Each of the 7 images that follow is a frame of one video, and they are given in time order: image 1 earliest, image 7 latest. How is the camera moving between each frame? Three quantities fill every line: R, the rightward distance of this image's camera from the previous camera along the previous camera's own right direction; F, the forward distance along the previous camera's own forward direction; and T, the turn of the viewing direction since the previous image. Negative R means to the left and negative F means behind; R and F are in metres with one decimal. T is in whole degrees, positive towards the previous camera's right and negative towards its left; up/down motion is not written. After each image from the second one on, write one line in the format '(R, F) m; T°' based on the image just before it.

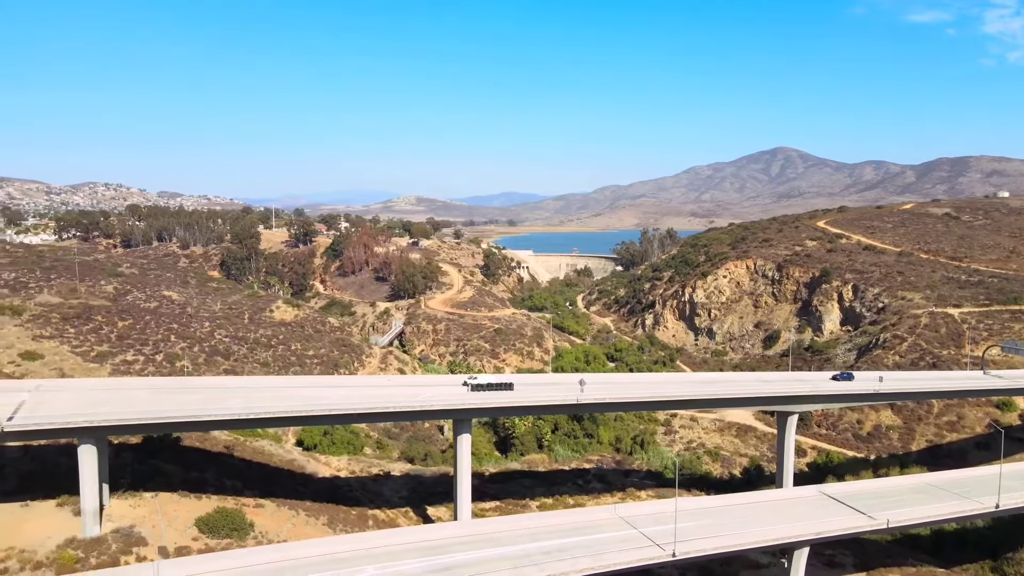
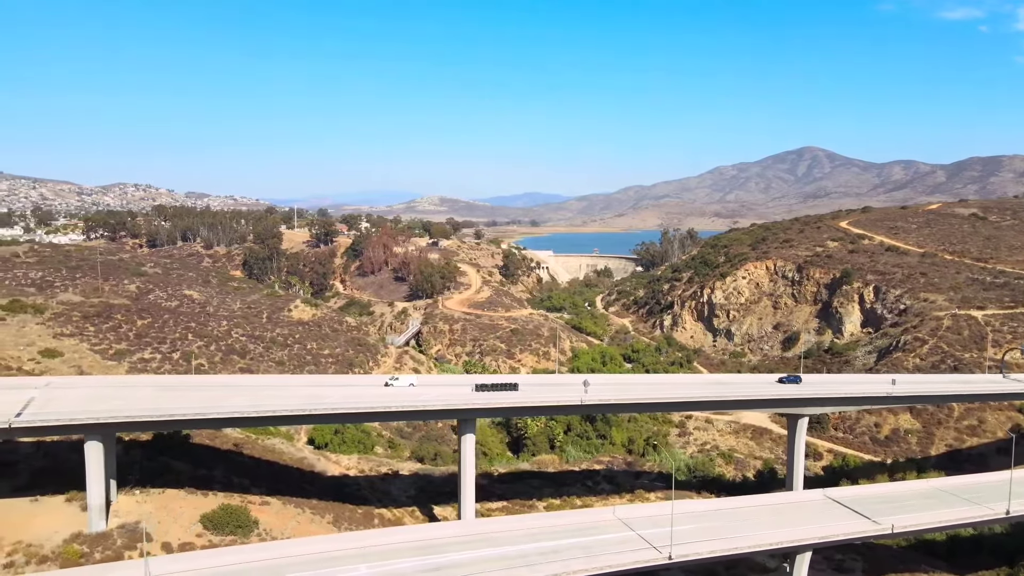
(+0.6, 0.0) m; -2°
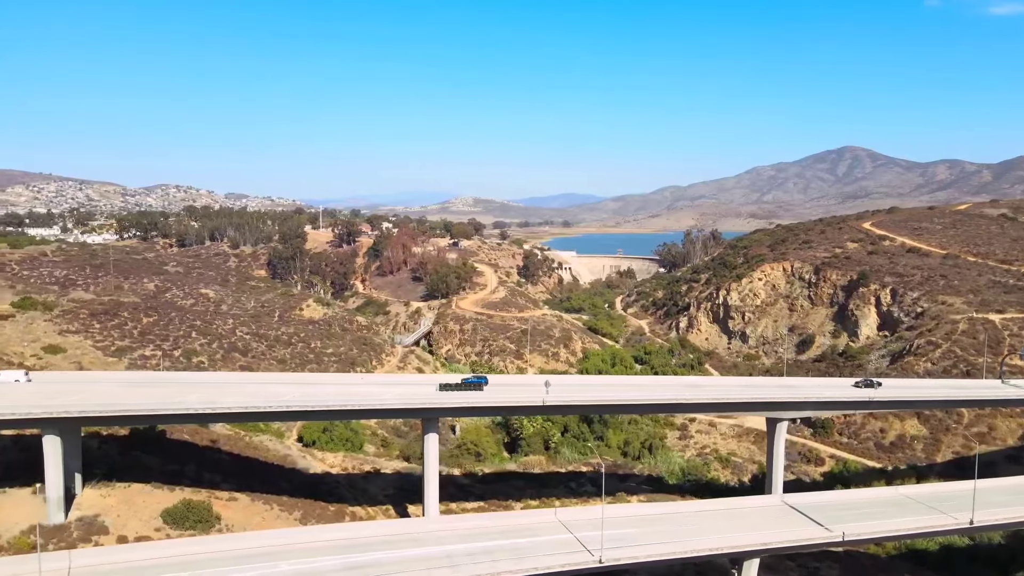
(+2.1, +0.1) m; -2°
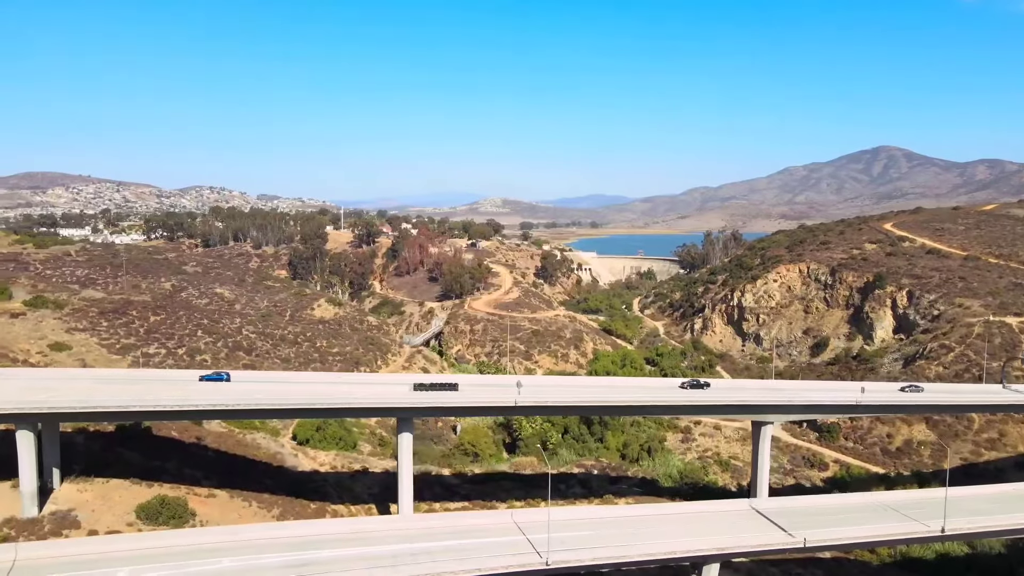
(+1.6, +0.1) m; -2°
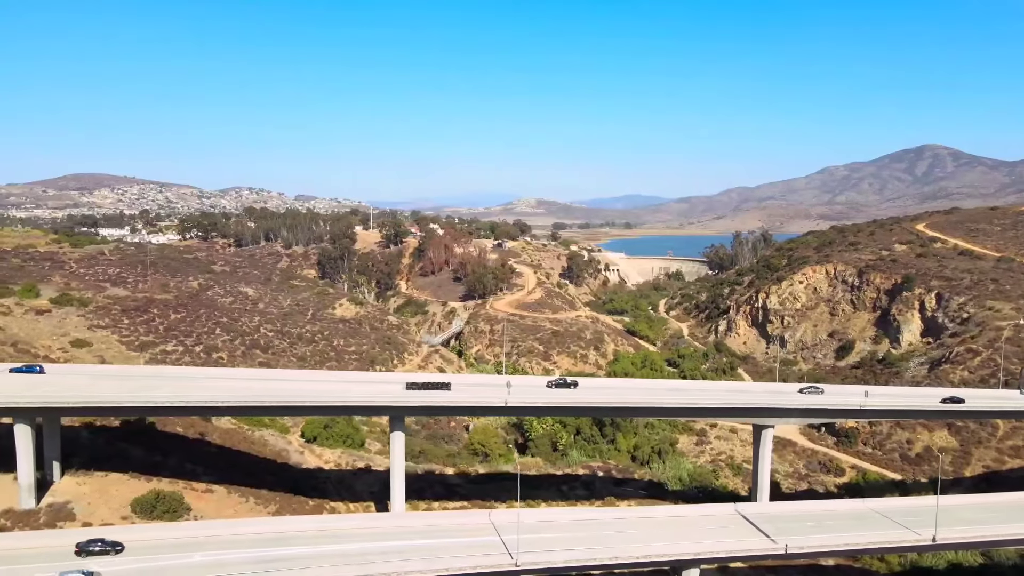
(+1.3, +0.1) m; -3°
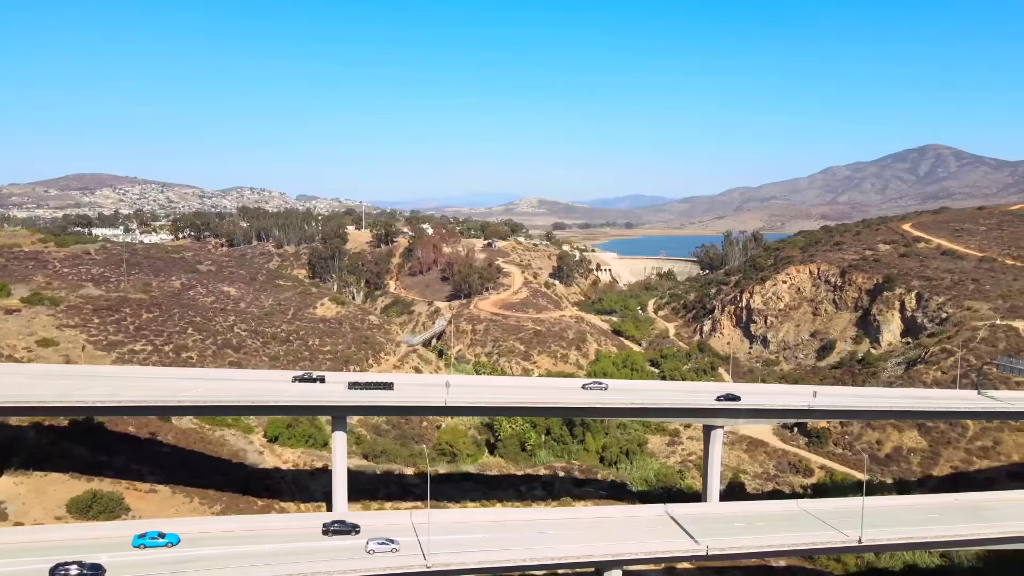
(+1.8, +0.1) m; 0°
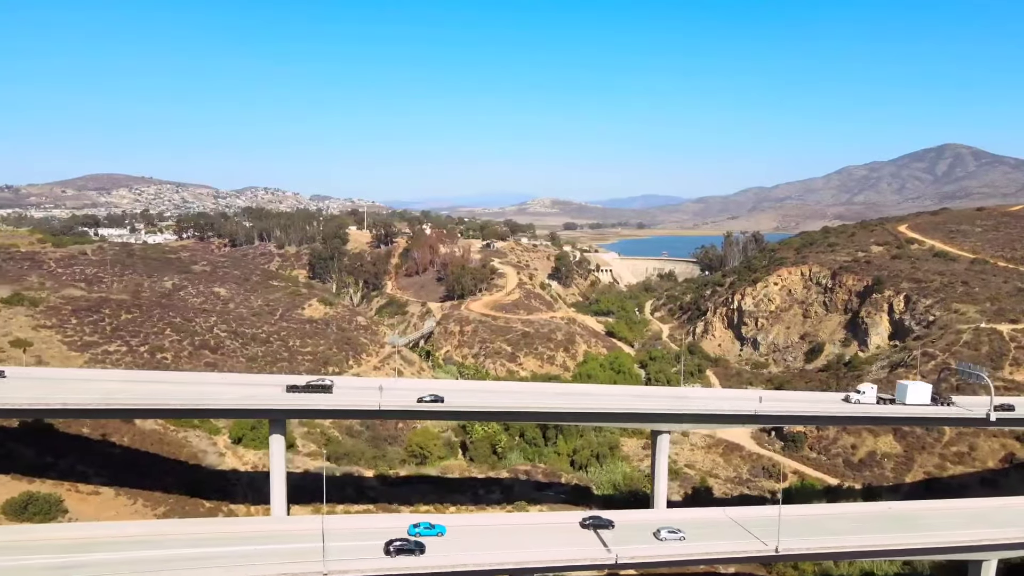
(+2.3, +0.1) m; -1°
